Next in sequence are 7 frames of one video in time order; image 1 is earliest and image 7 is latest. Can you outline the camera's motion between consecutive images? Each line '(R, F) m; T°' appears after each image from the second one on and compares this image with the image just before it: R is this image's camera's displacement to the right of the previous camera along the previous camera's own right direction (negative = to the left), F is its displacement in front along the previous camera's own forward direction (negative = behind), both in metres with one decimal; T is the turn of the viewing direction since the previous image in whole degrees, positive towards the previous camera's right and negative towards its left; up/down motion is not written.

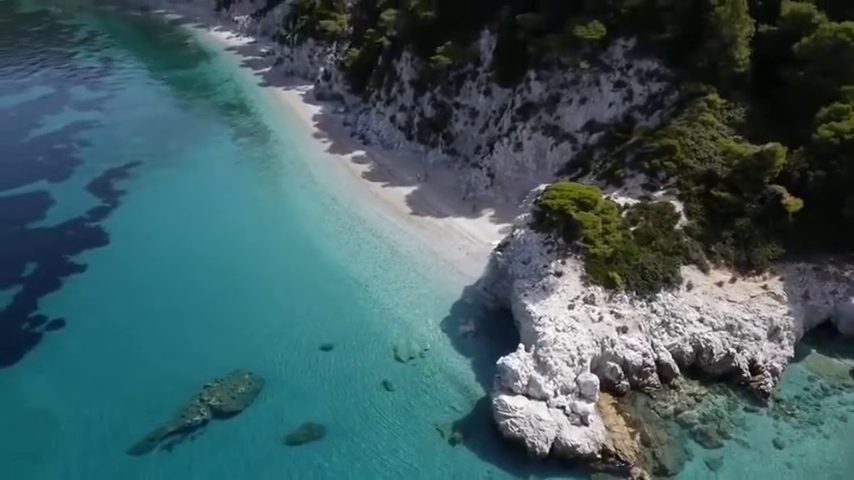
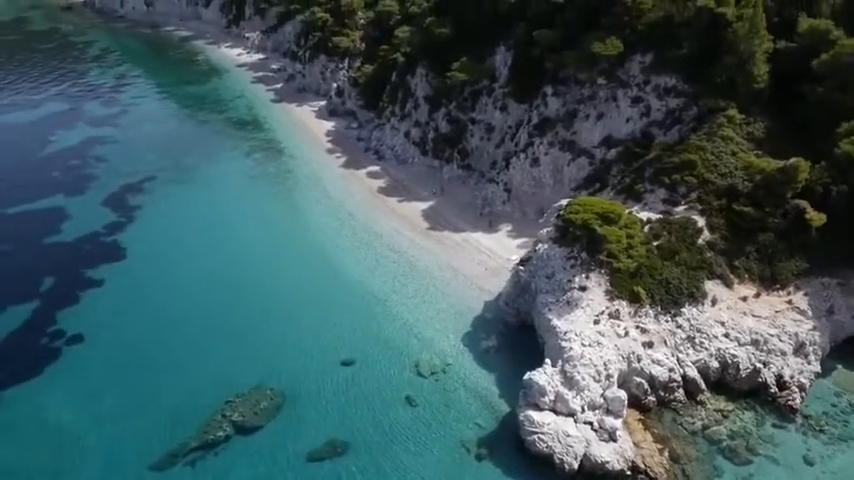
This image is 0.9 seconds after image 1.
(-0.8, 0.0) m; 0°
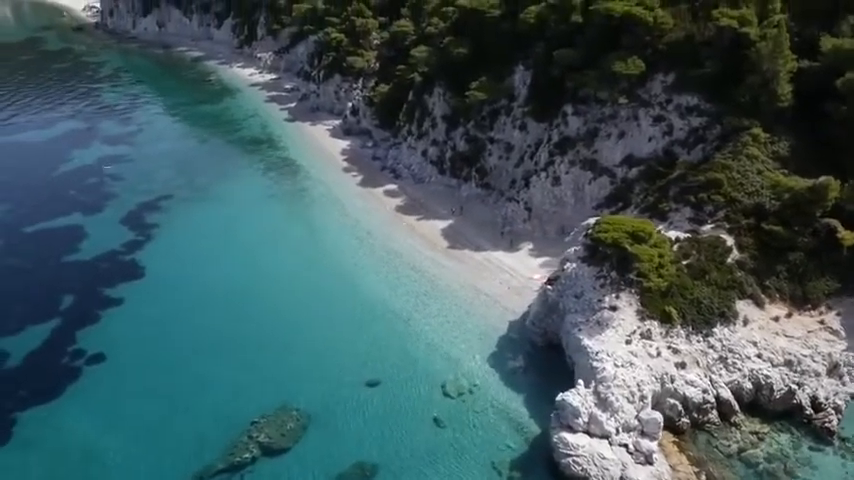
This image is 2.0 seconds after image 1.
(-1.0, +0.2) m; 0°
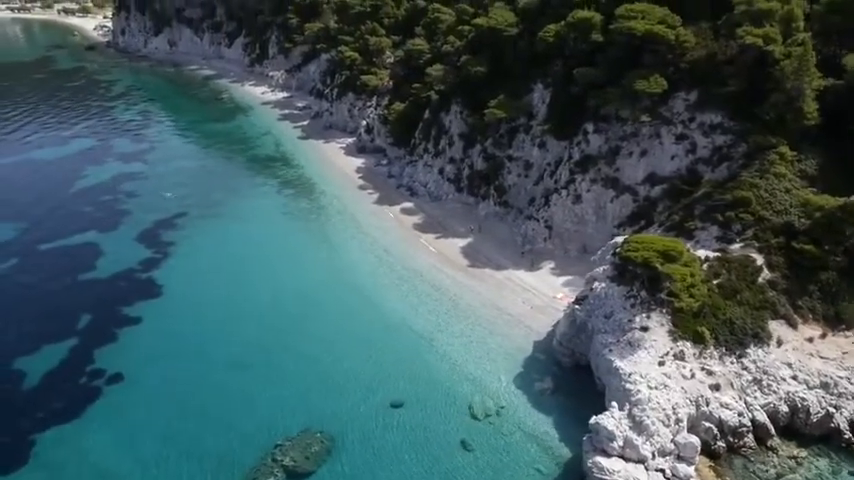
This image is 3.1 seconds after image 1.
(-0.9, +0.4) m; 0°
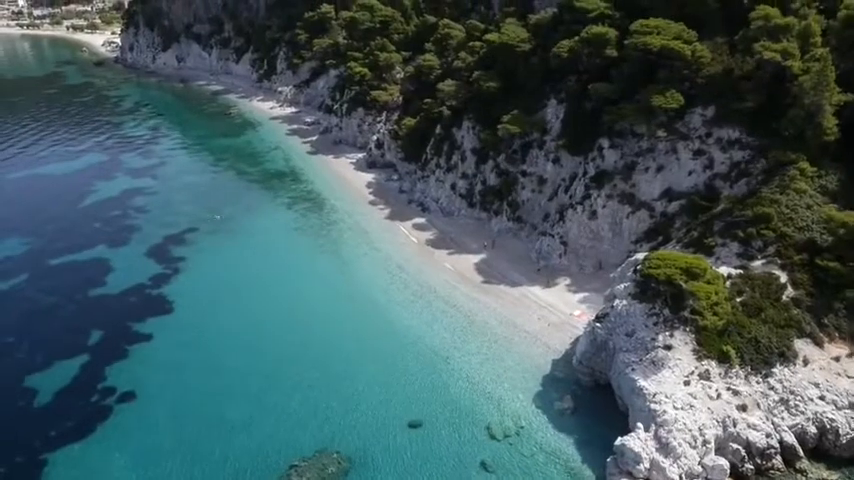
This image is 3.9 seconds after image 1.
(-0.6, +0.4) m; 0°
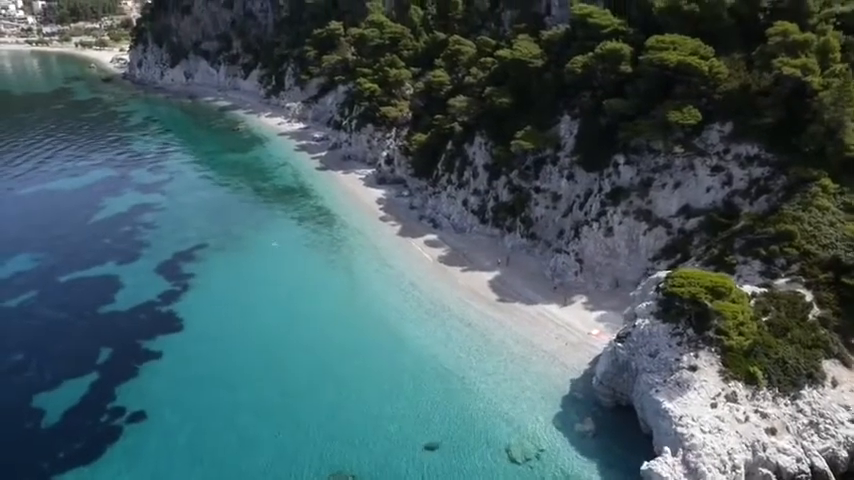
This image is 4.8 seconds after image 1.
(-0.6, +0.6) m; 0°
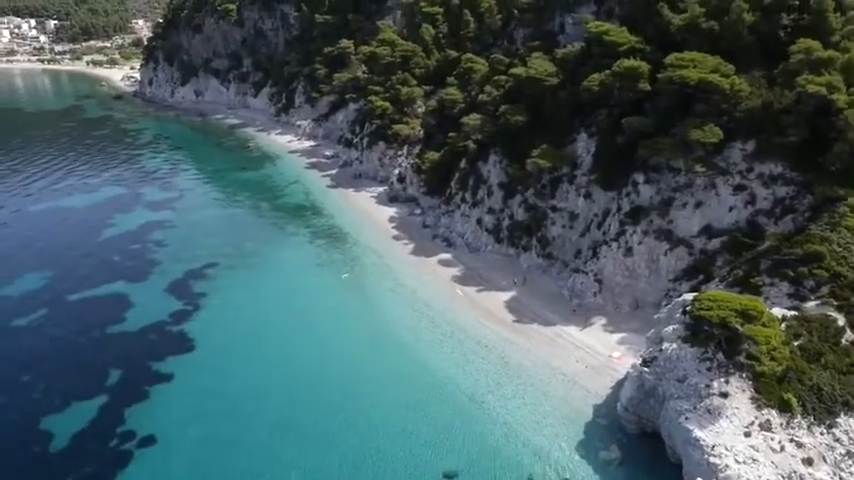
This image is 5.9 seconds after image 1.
(-0.5, +0.8) m; -1°
